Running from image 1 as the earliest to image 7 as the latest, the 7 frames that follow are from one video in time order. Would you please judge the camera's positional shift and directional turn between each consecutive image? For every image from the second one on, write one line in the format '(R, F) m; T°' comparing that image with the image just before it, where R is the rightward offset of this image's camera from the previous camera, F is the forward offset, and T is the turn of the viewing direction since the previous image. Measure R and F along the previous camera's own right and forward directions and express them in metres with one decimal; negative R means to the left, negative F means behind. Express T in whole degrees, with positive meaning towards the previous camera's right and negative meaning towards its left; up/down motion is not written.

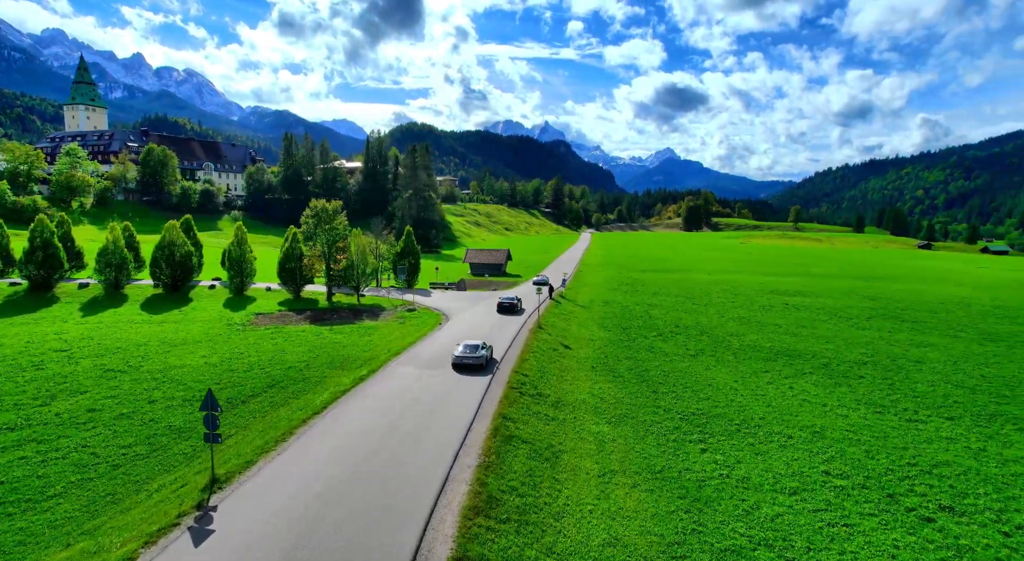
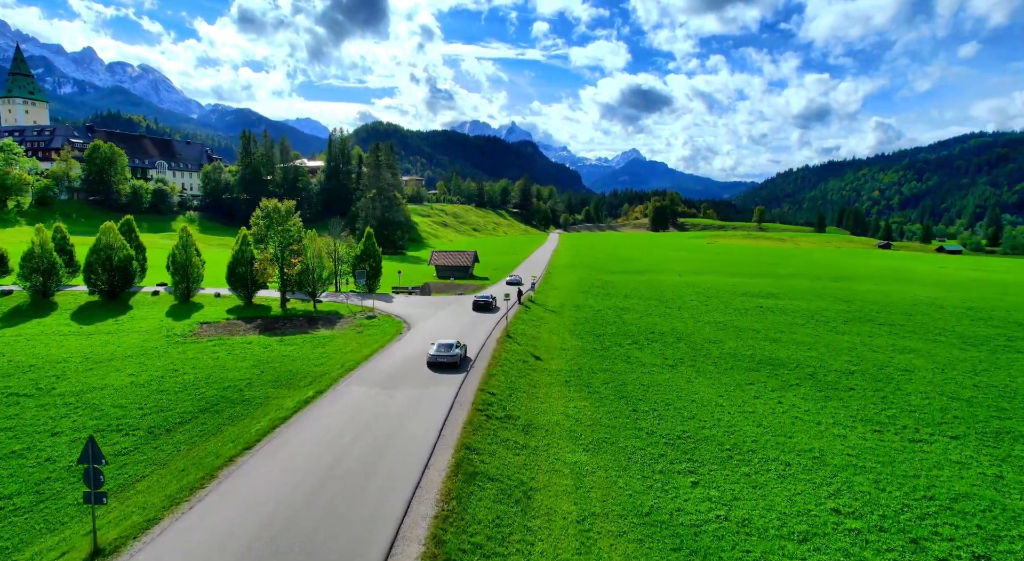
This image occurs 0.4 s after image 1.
(+0.2, +2.8) m; +3°
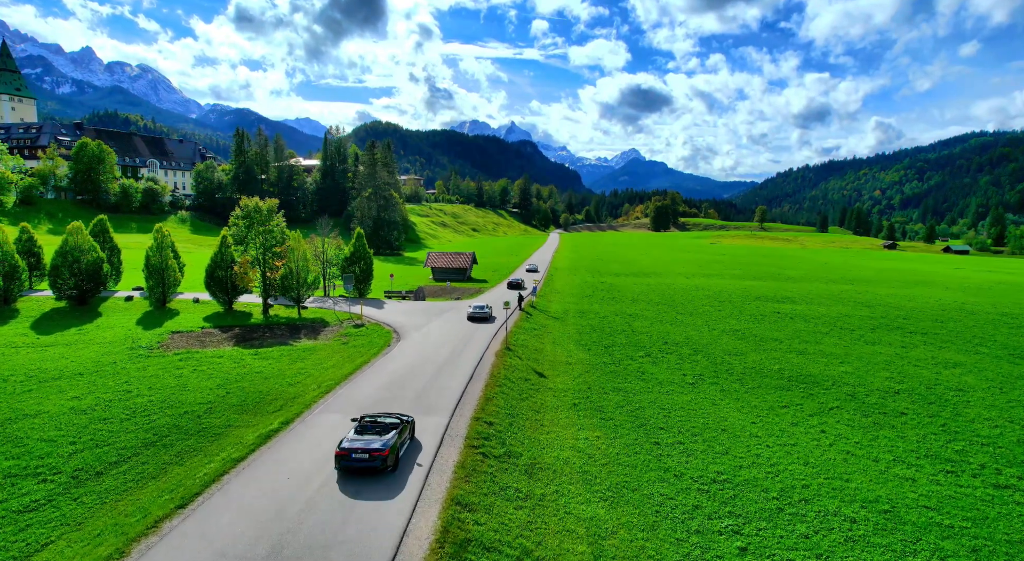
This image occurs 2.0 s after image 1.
(0.0, +3.7) m; 0°
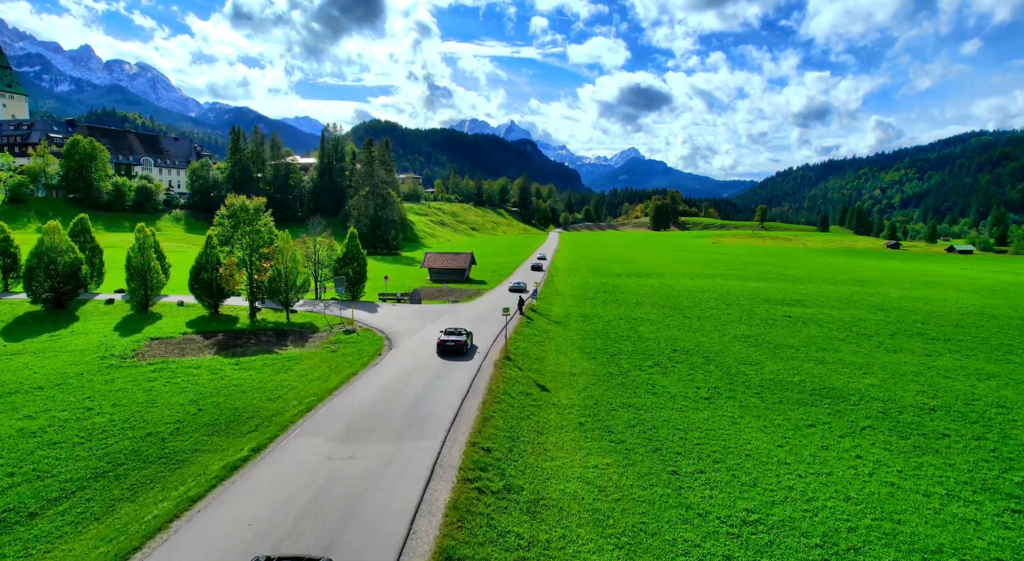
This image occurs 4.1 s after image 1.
(0.0, +2.4) m; 0°
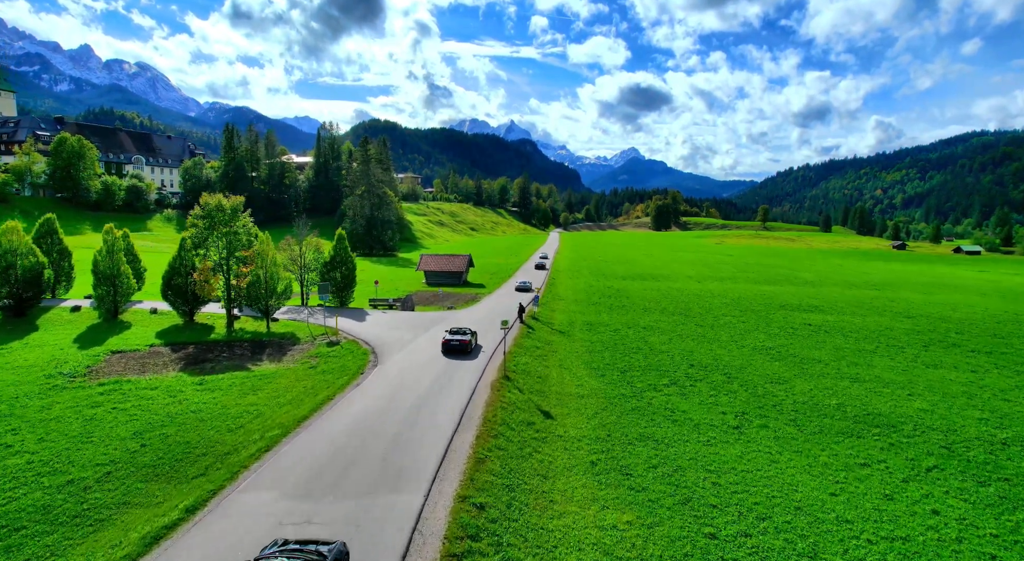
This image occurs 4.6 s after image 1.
(0.0, +3.8) m; 0°
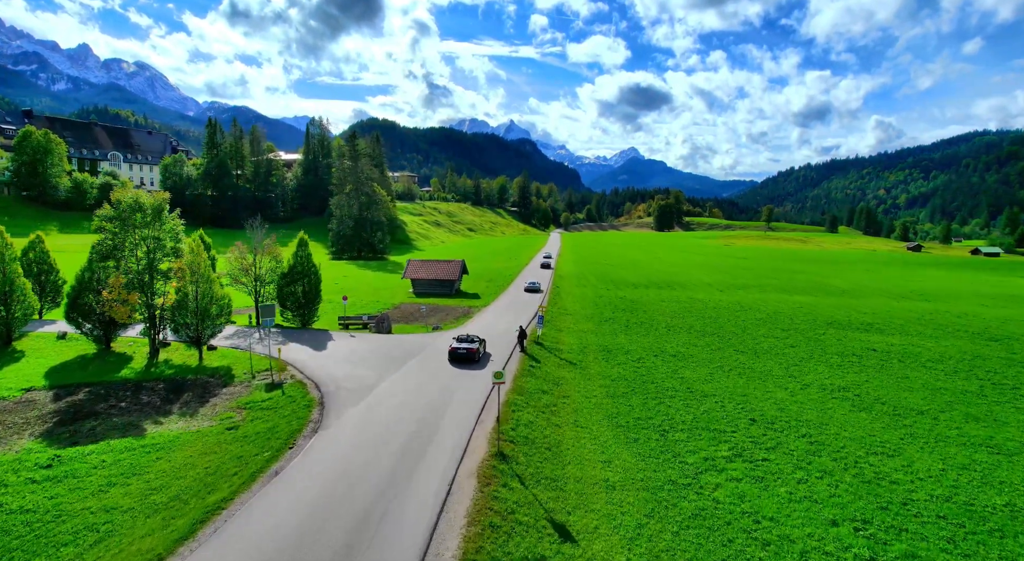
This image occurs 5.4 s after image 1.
(+0.1, +9.3) m; 0°
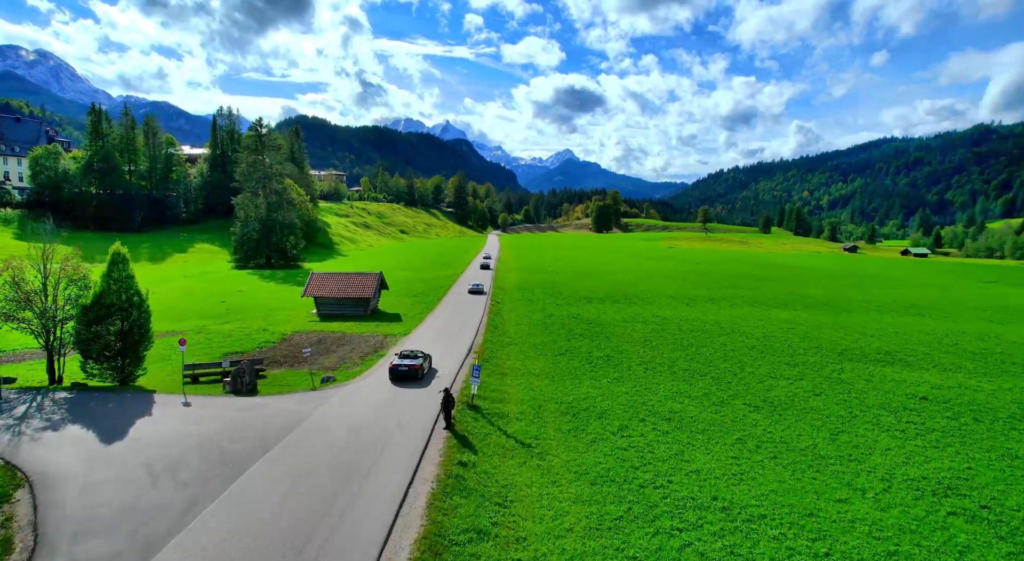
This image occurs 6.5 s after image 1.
(+0.8, +13.1) m; +6°
